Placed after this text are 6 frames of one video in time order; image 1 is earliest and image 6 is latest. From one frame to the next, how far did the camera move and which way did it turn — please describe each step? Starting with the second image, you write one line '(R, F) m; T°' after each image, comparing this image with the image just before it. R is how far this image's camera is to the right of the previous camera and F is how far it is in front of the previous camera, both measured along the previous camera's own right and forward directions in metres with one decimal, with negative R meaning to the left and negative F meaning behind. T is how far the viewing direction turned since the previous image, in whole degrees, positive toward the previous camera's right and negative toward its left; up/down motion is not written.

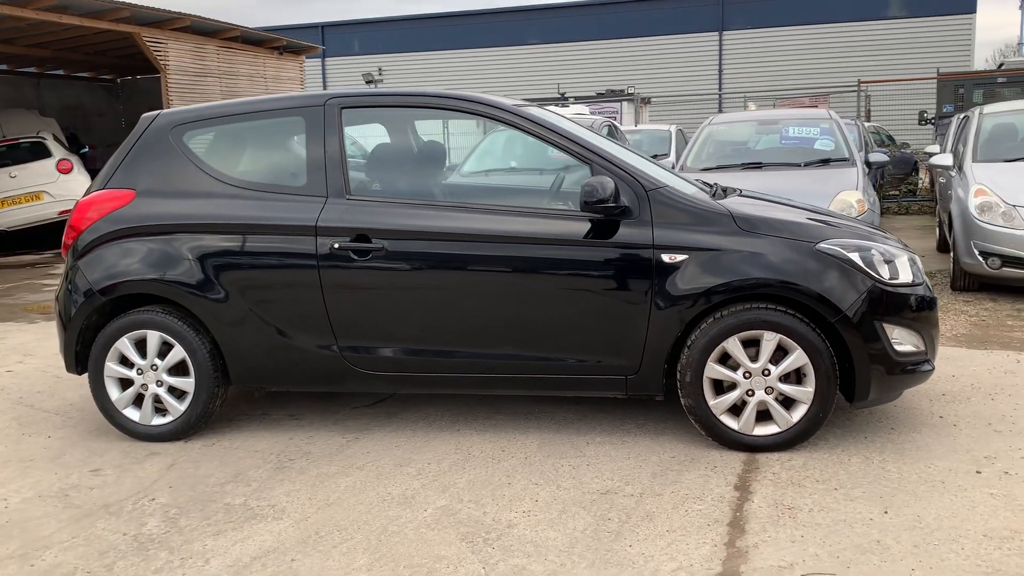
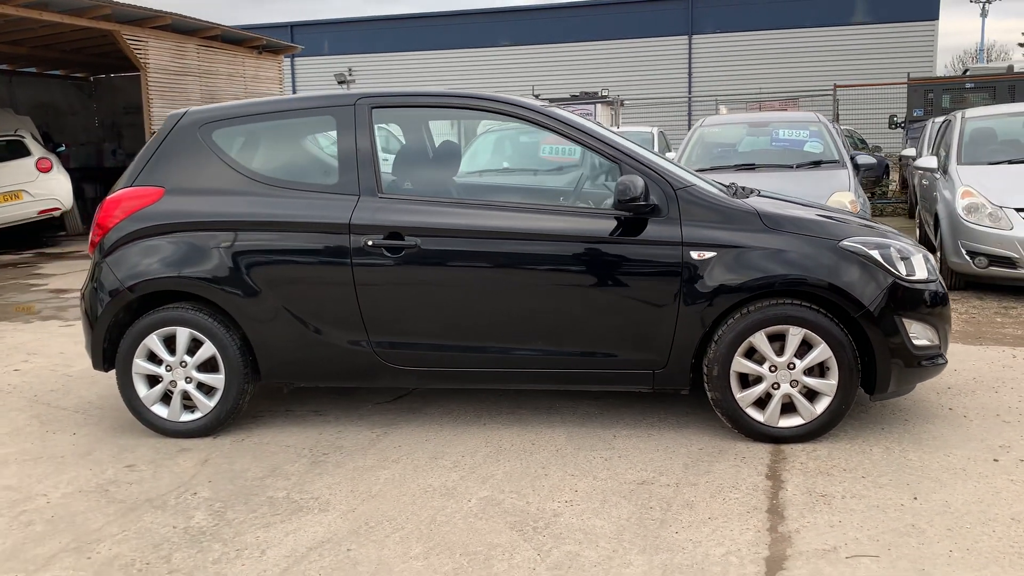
(-0.3, -0.1) m; +2°
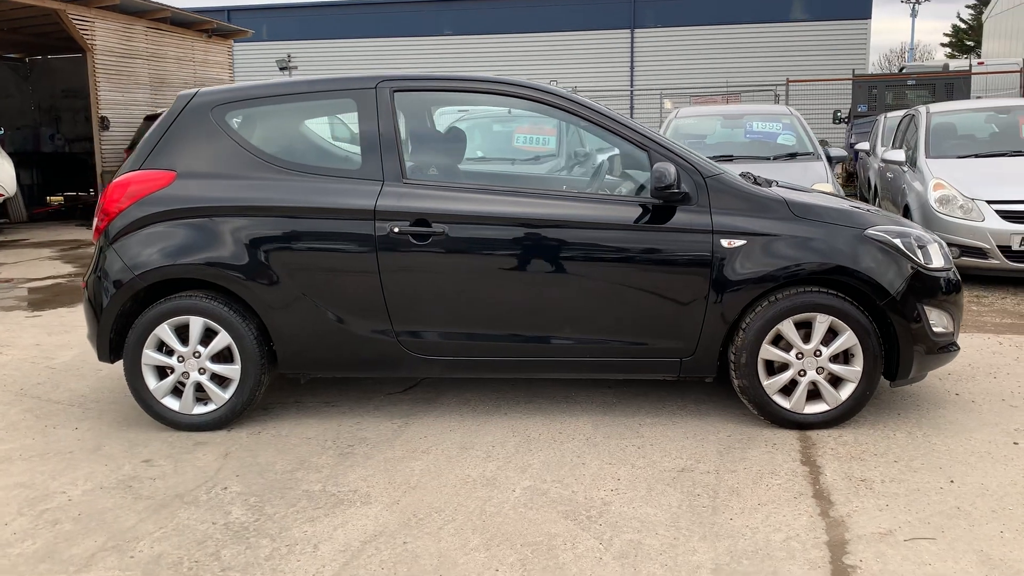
(-0.4, +0.1) m; +4°
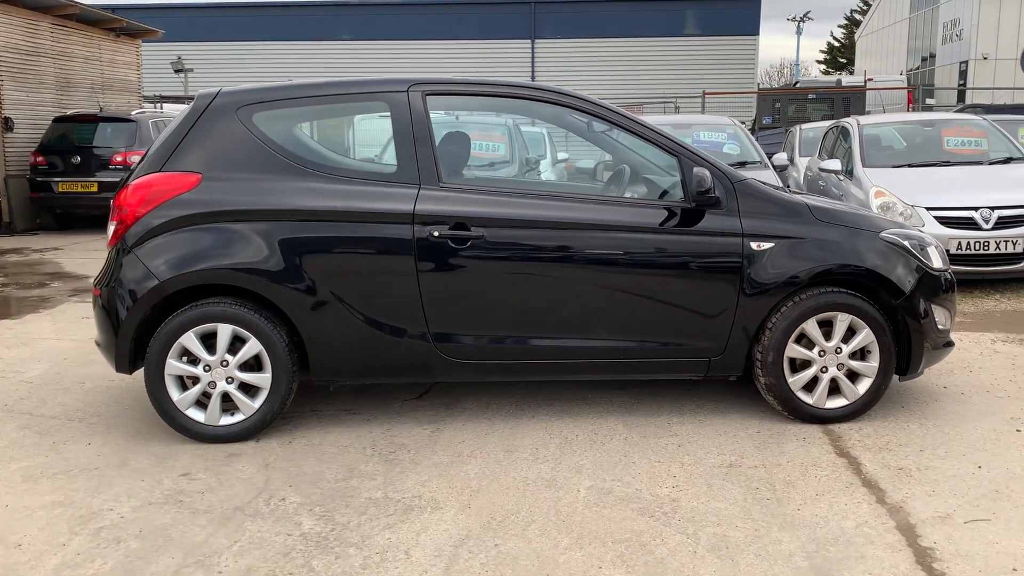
(-0.6, 0.0) m; +7°
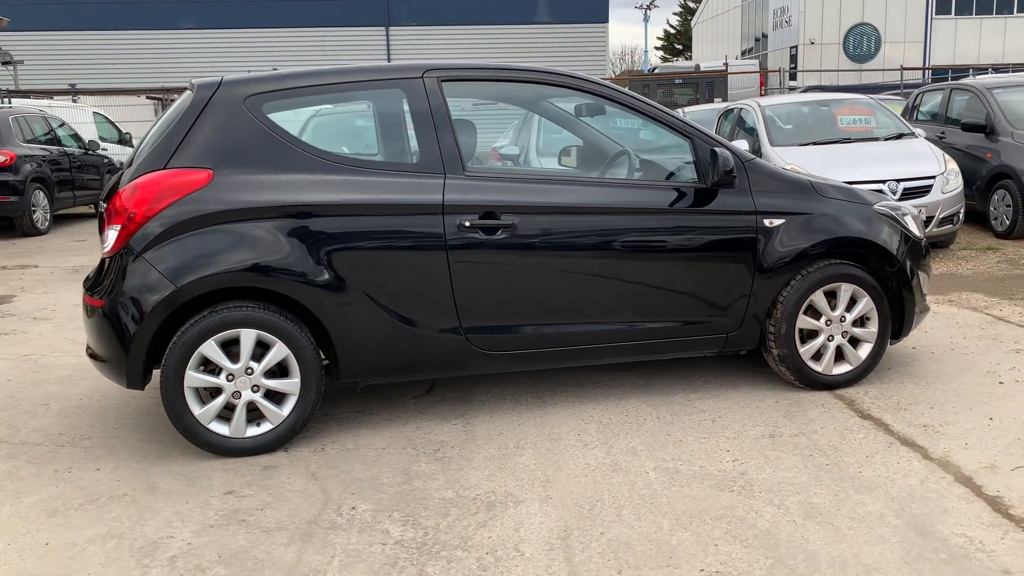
(-0.7, +0.1) m; +9°
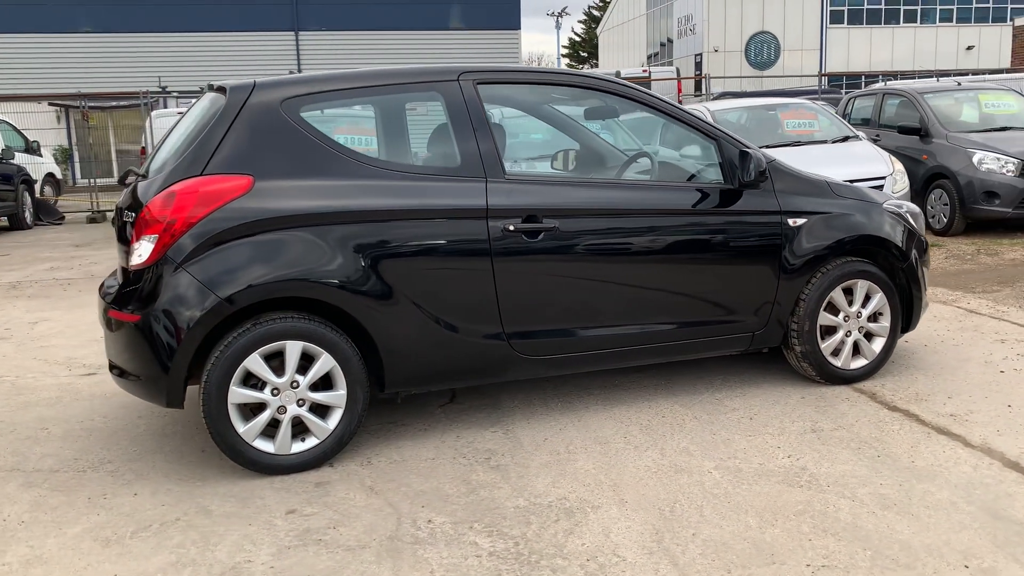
(-0.5, +0.1) m; +6°
